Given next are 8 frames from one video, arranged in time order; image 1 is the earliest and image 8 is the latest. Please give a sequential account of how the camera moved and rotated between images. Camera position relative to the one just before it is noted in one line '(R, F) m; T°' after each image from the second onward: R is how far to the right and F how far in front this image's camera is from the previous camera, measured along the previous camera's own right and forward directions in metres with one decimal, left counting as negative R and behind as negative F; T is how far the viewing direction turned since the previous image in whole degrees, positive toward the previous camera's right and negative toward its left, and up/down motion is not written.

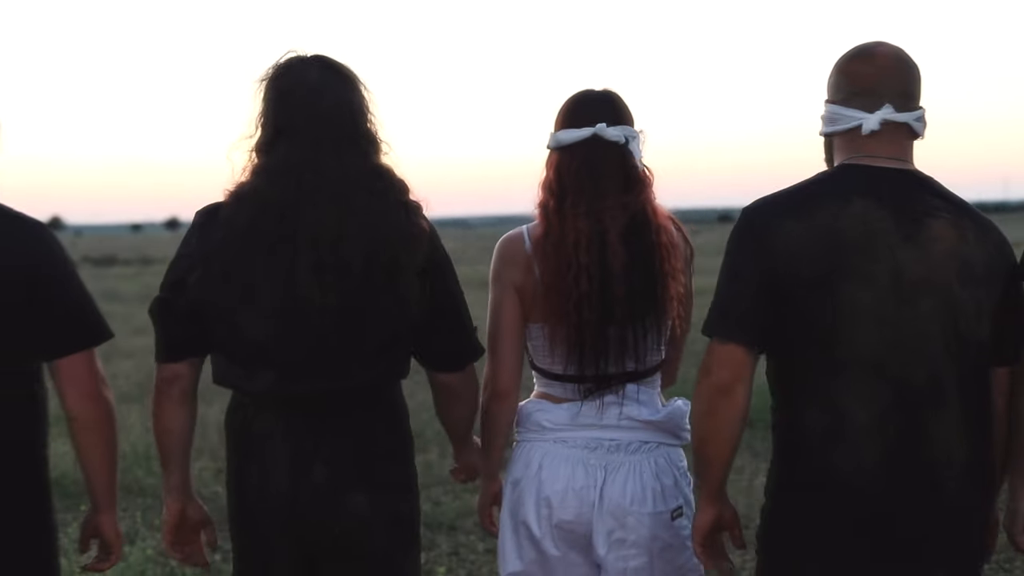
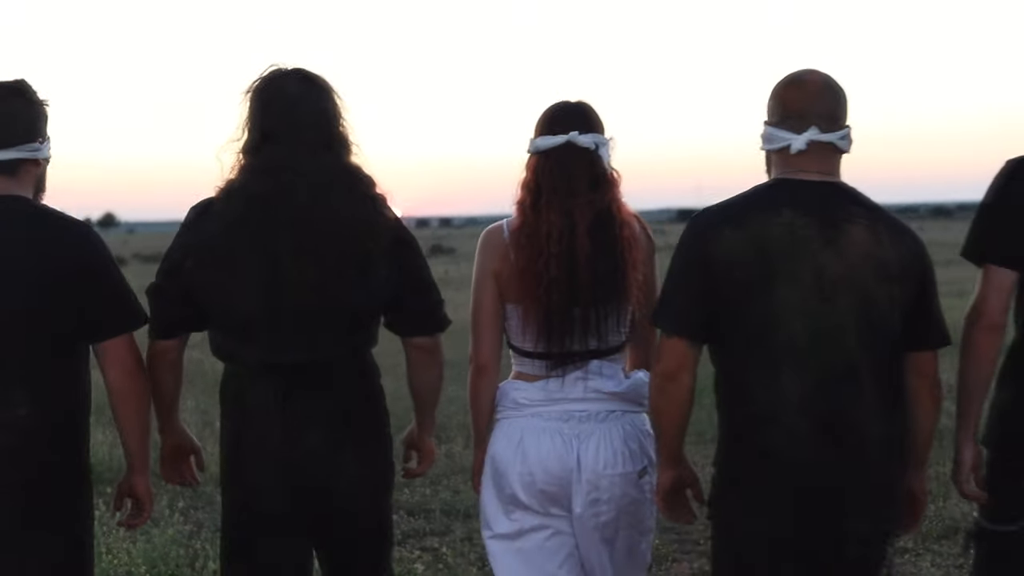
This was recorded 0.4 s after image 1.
(+0.2, -0.3) m; -2°
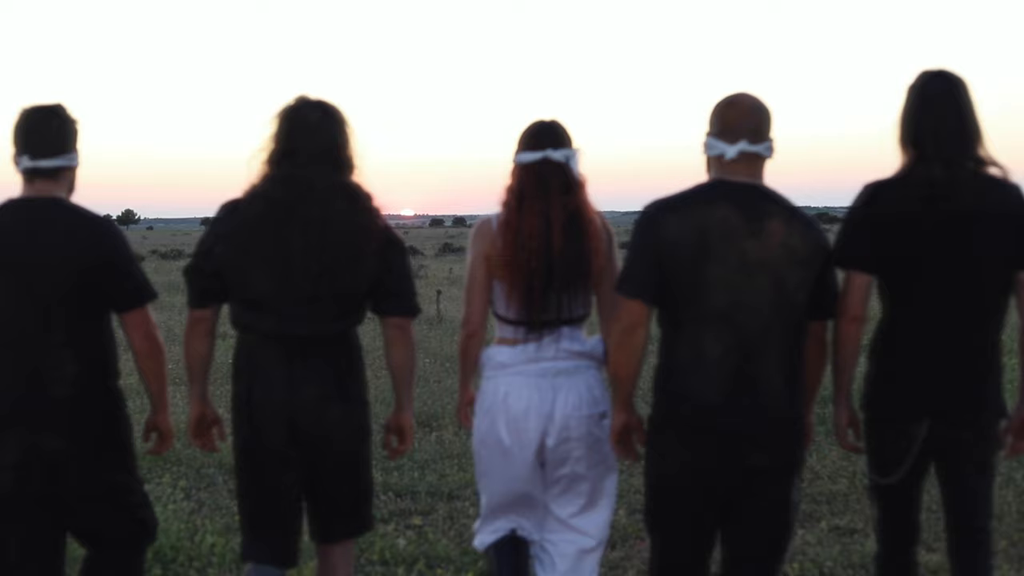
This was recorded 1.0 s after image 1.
(+0.1, -0.5) m; 0°
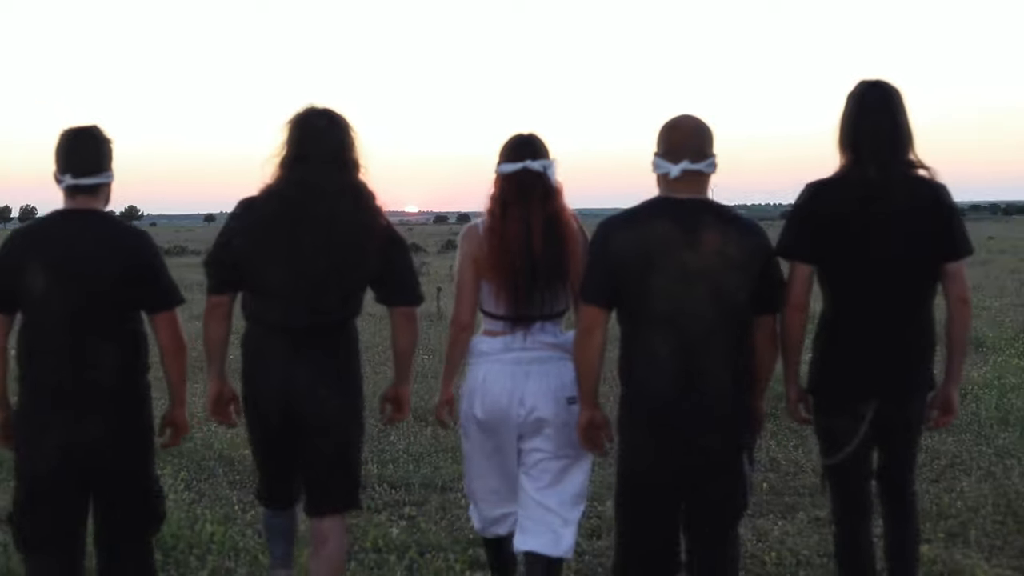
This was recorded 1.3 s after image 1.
(+0.1, -0.2) m; 0°
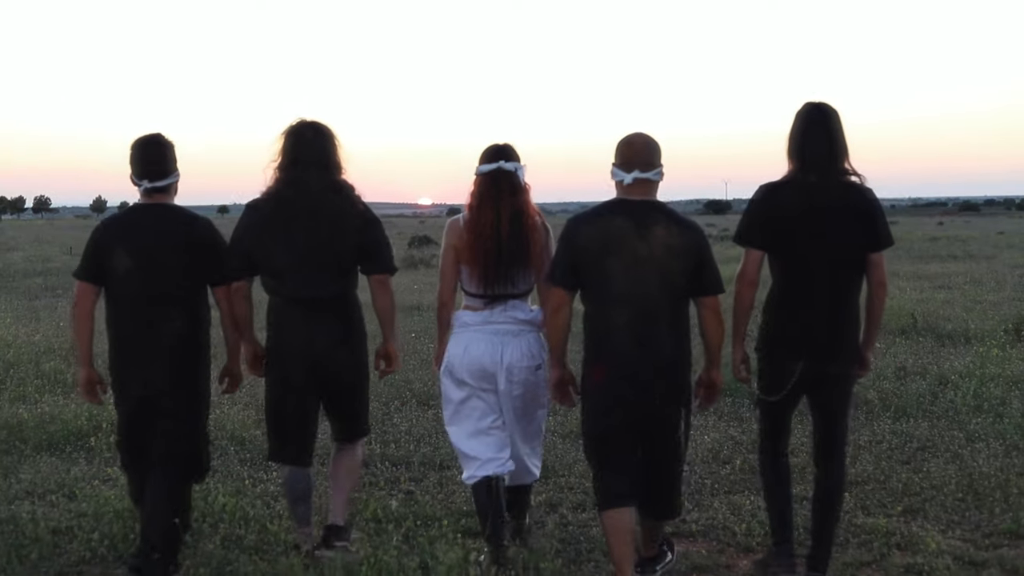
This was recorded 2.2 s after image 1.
(+0.1, -0.5) m; 0°
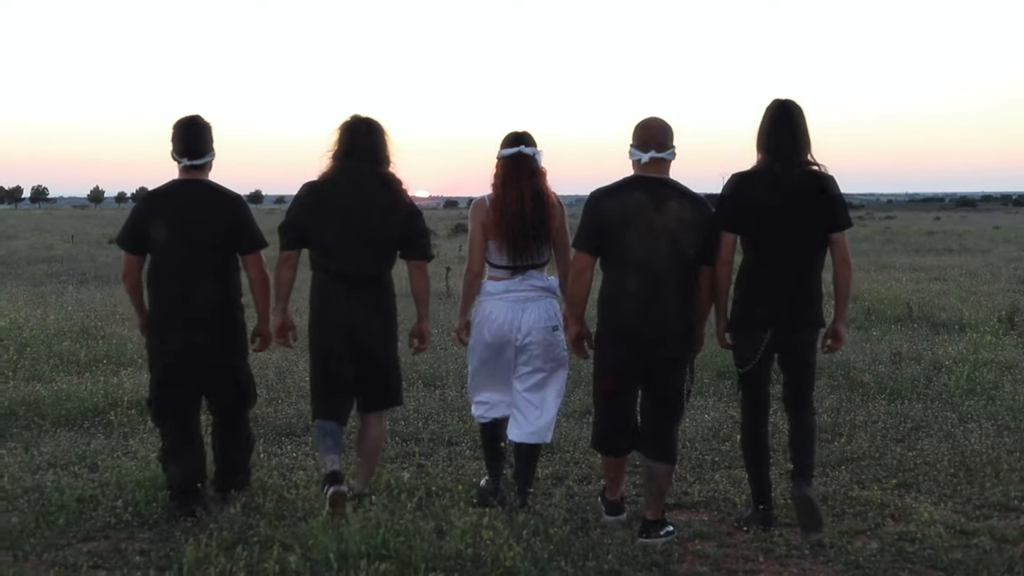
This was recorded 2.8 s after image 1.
(-0.1, -0.3) m; 0°
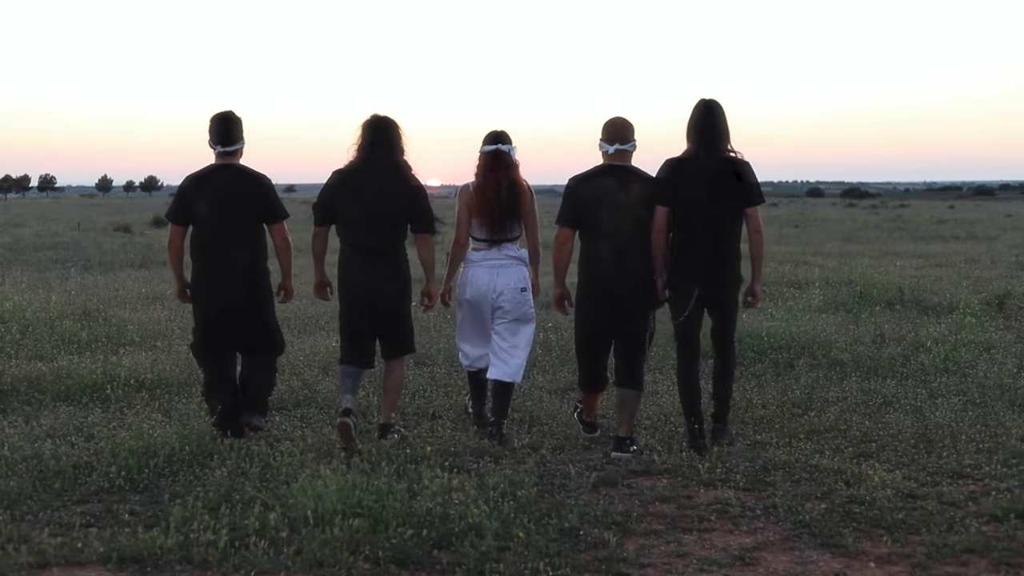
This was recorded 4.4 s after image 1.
(+0.3, -0.3) m; 0°
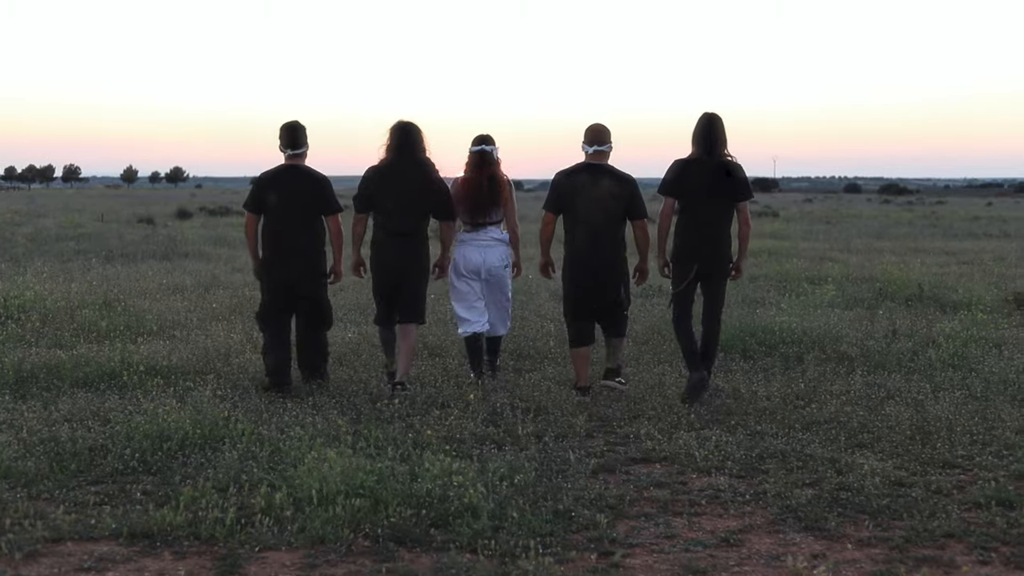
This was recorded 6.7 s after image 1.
(+0.2, -0.2) m; -1°
